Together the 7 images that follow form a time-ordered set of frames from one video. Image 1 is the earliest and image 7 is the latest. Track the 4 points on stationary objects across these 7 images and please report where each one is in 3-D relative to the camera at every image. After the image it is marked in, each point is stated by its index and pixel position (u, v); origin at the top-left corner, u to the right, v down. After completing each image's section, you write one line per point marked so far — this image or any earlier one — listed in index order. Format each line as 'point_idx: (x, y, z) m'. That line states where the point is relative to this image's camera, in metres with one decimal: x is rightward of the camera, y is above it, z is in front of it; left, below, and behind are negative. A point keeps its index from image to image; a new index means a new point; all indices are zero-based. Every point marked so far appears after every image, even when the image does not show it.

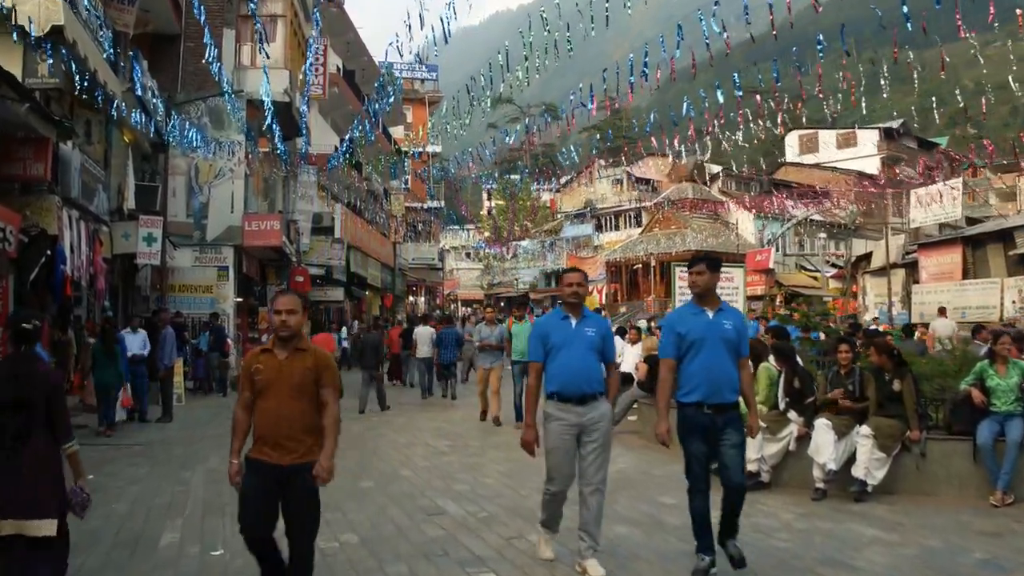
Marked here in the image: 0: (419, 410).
0: (-1.5, -2.0, +15.0) m
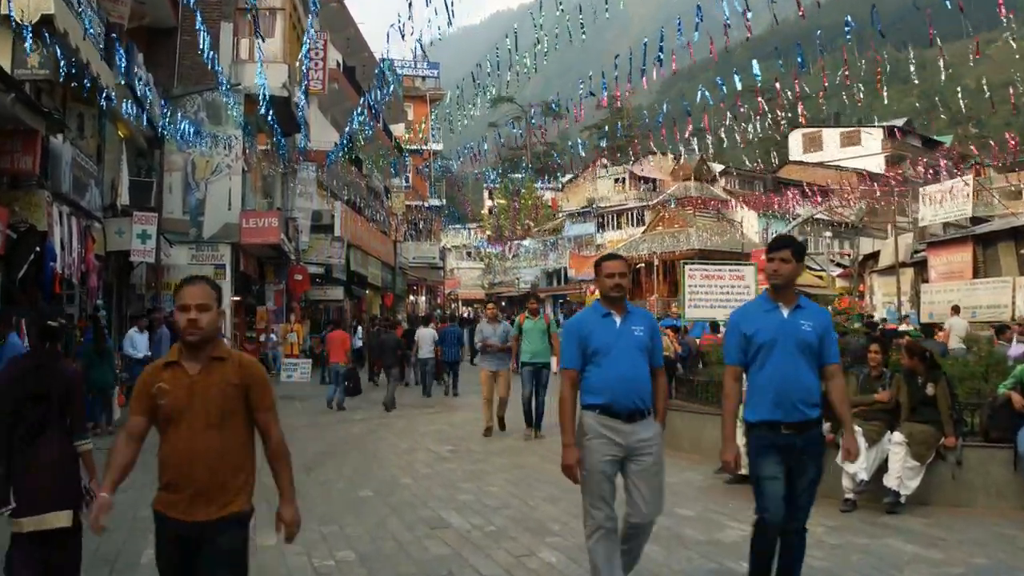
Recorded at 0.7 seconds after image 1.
0: (-1.5, -2.0, +14.5) m
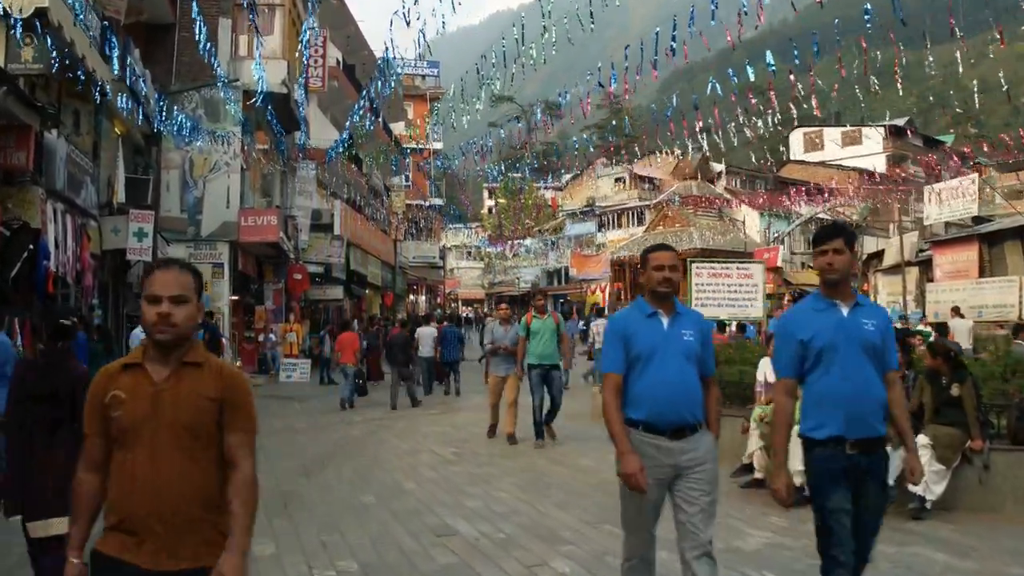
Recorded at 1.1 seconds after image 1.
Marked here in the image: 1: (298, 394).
0: (-1.4, -2.0, +14.2) m
1: (-4.5, -2.3, +19.2) m
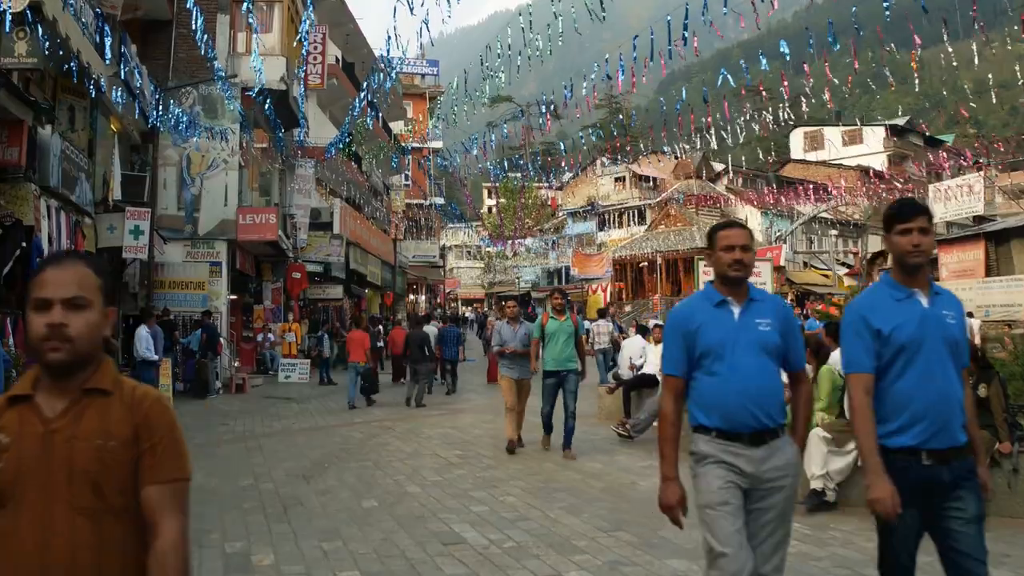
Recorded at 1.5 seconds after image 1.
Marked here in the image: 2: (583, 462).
0: (-1.4, -1.9, +13.9) m
1: (-4.5, -2.2, +18.9) m
2: (+0.7, -1.7, +8.8) m
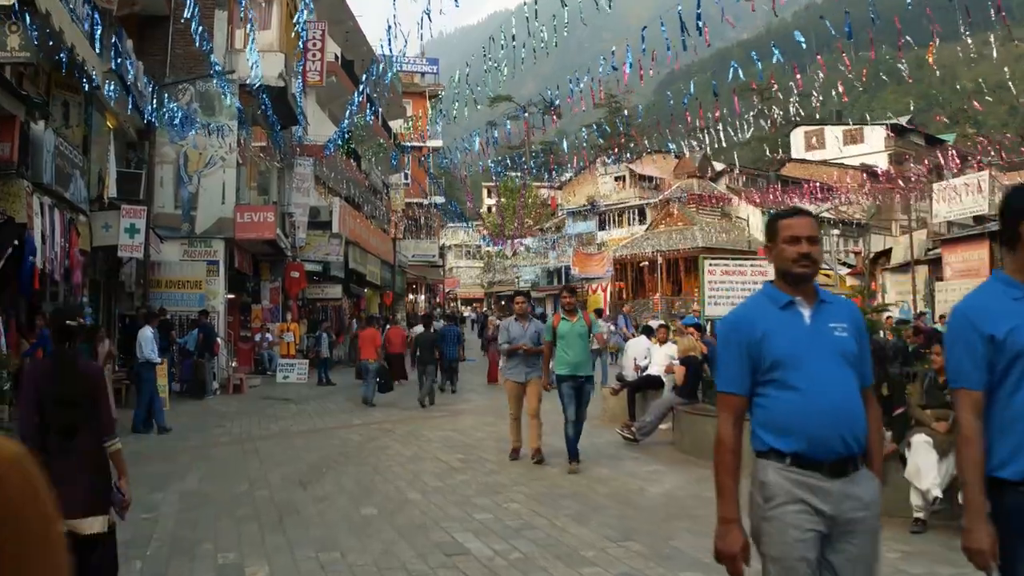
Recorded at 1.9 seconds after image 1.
0: (-1.3, -1.9, +13.7) m
1: (-4.5, -2.2, +18.6) m
2: (+0.7, -1.7, +8.6) m
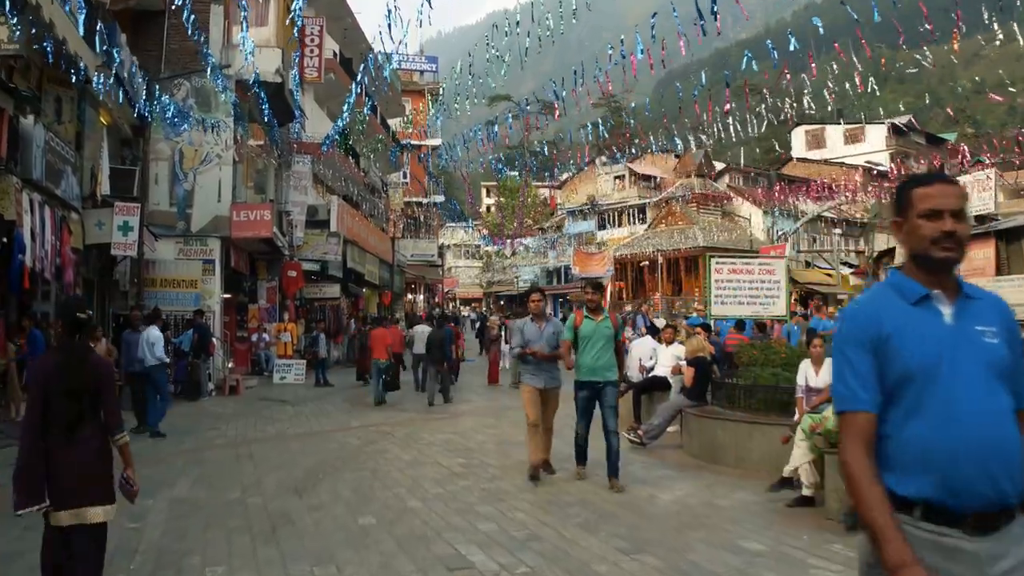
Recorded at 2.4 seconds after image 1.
0: (-1.3, -1.9, +13.4) m
1: (-4.4, -2.2, +18.3) m
2: (+0.8, -1.7, +8.2) m
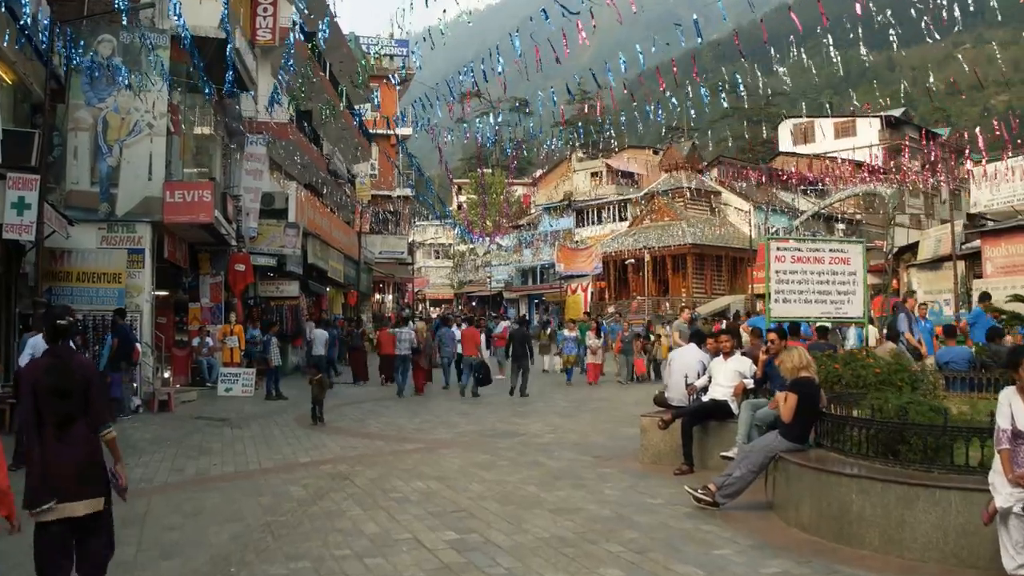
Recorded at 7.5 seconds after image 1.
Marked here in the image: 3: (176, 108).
0: (-1.3, -1.8, +10.3) m
1: (-4.6, -2.1, +15.1) m
2: (+0.9, -1.6, +5.2) m
3: (-6.6, +3.6, +18.0) m
